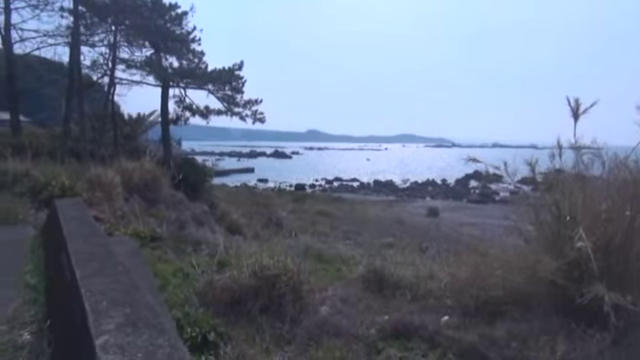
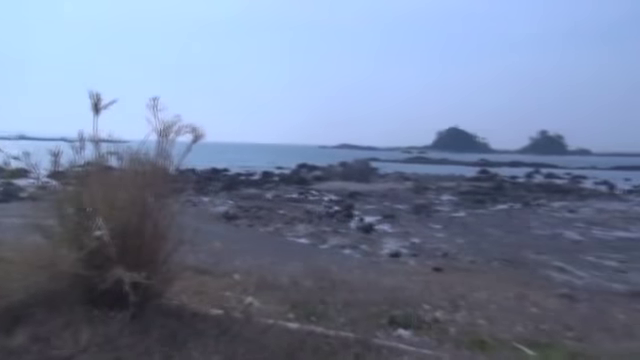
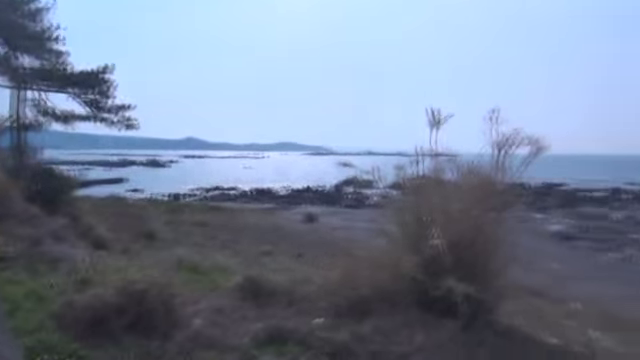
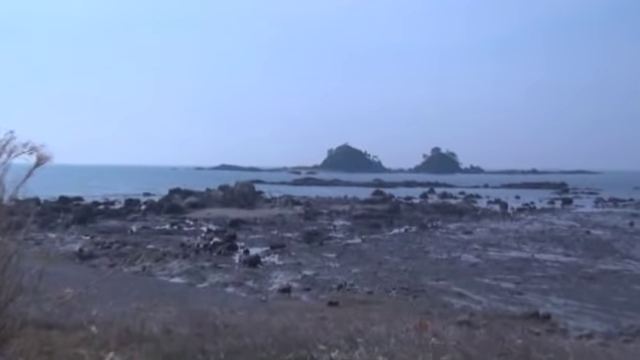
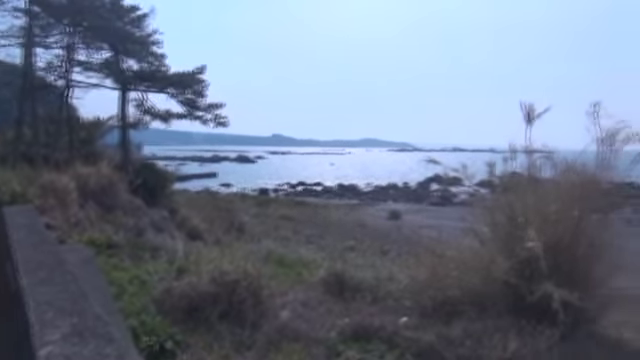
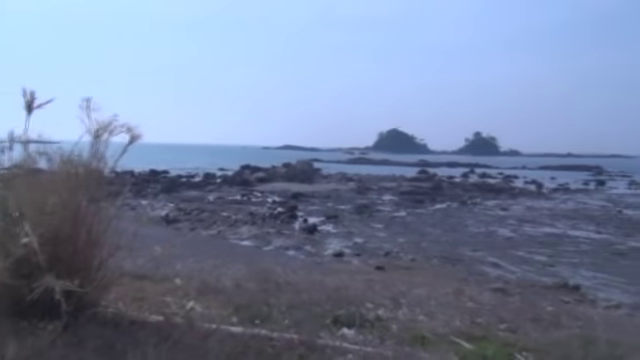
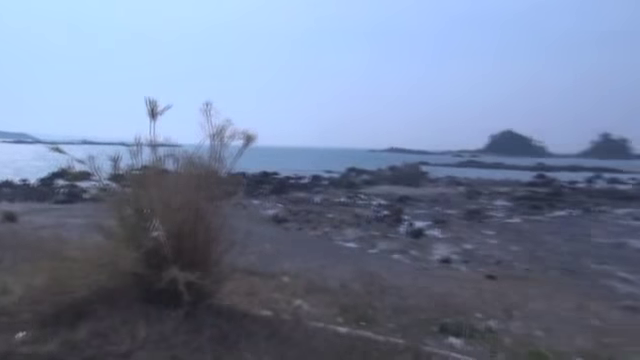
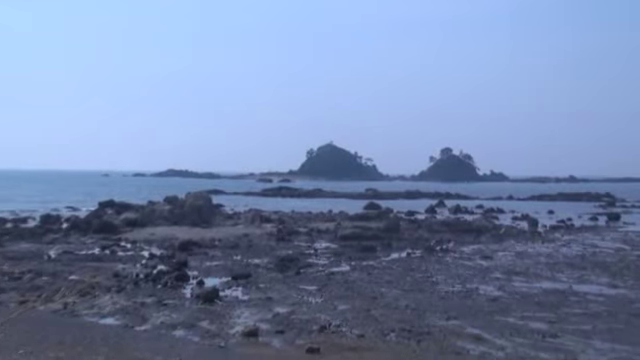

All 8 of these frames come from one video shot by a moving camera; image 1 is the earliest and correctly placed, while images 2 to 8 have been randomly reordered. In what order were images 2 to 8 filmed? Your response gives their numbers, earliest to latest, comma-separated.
5, 3, 7, 2, 6, 4, 8
